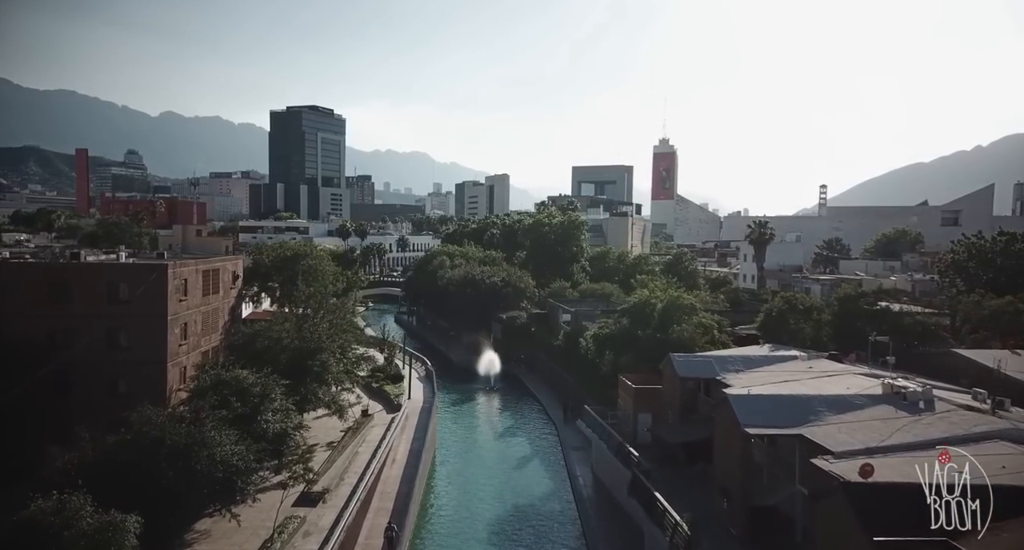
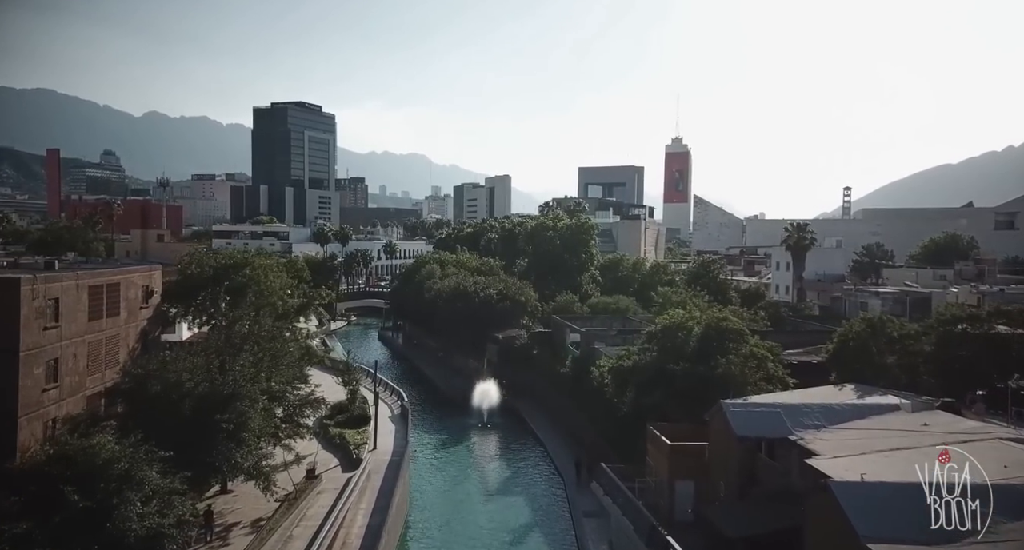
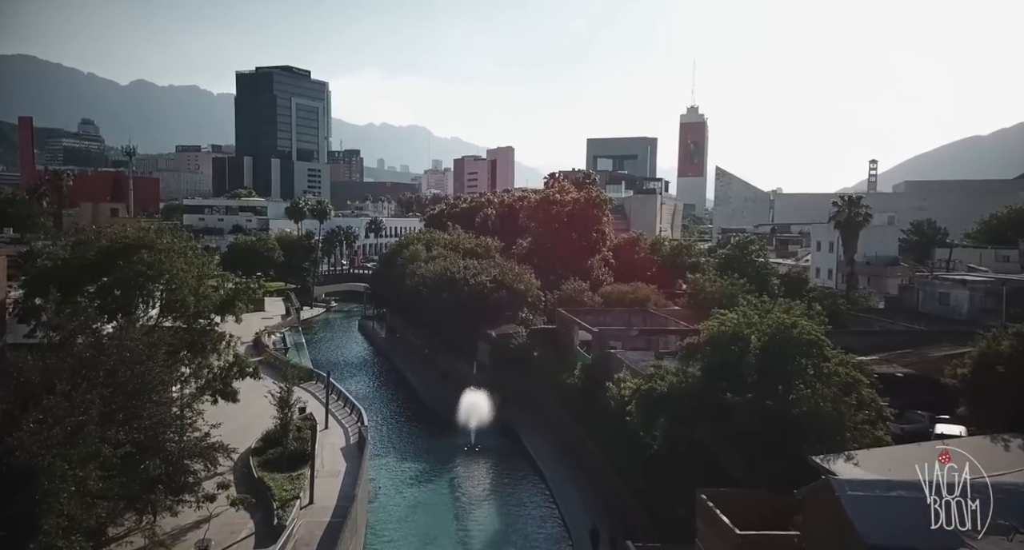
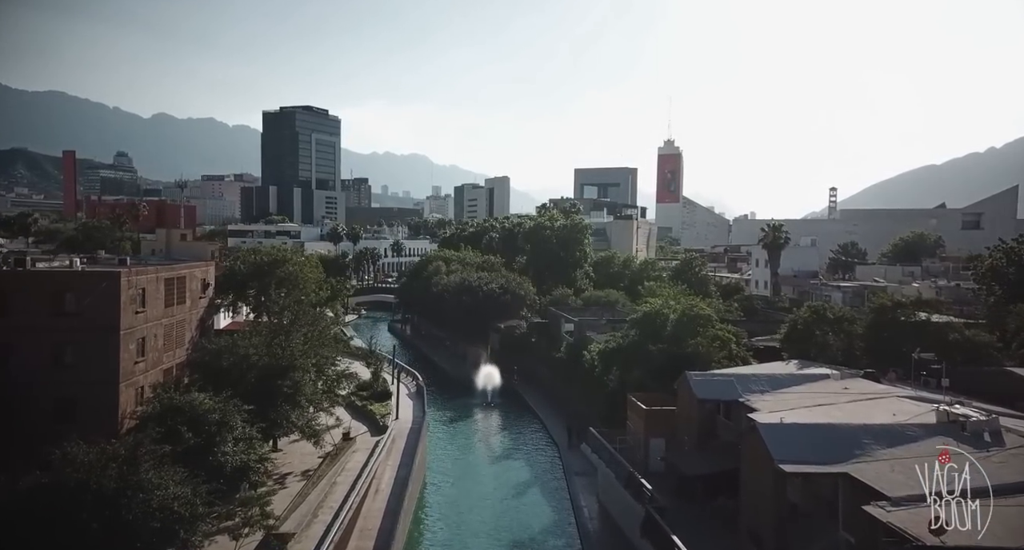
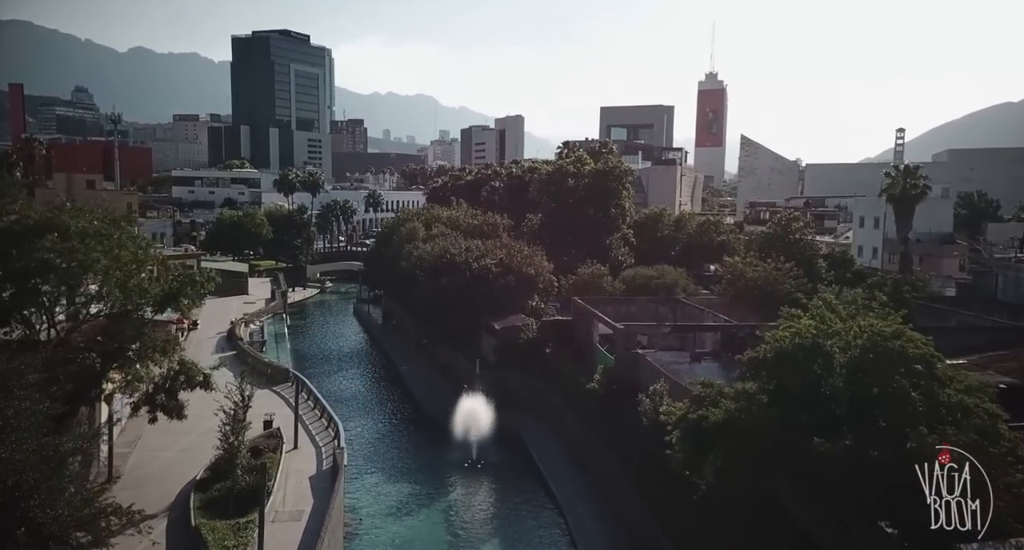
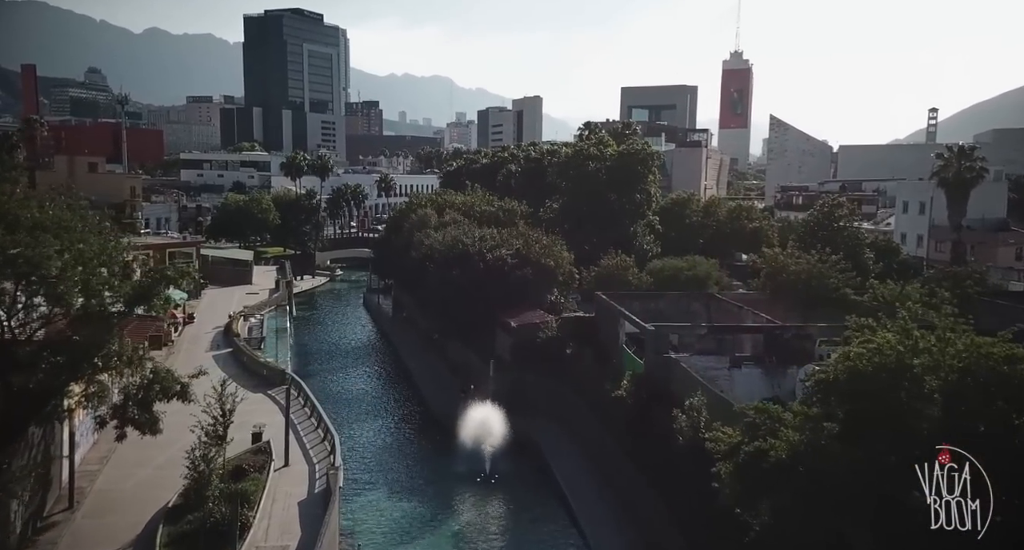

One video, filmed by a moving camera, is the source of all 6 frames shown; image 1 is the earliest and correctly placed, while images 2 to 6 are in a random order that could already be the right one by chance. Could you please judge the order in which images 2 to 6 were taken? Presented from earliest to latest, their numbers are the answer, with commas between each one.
4, 2, 3, 5, 6
